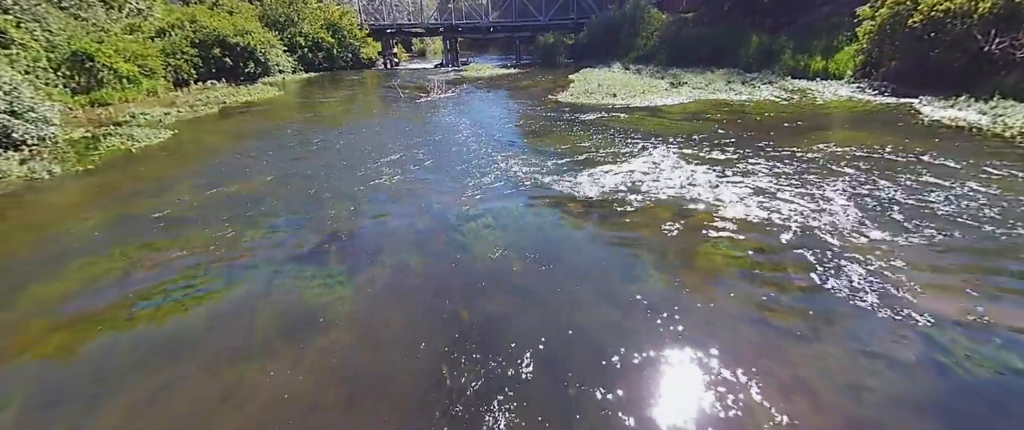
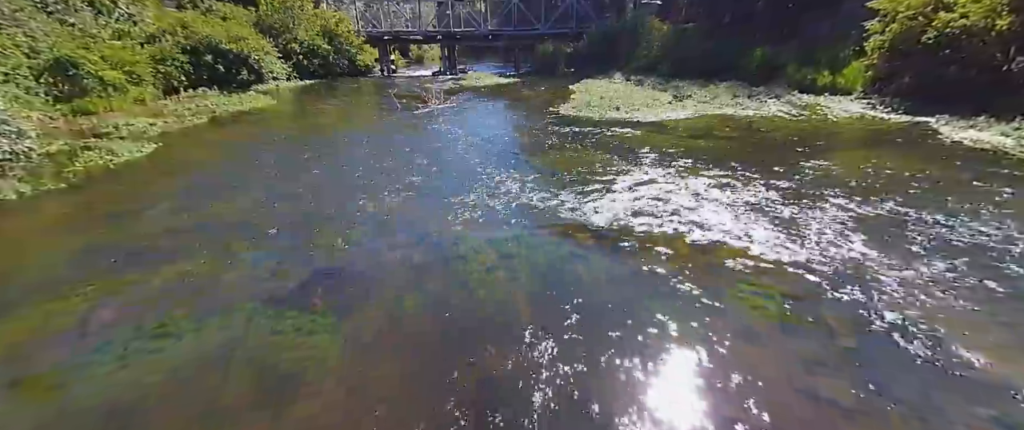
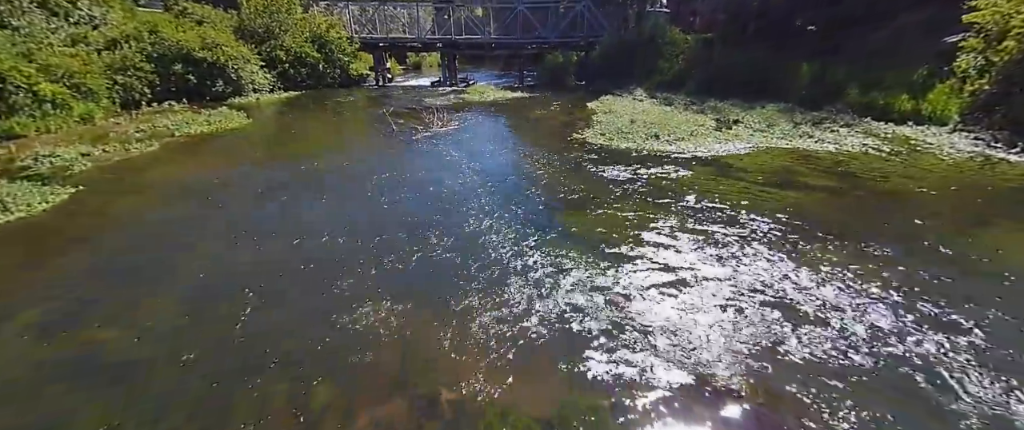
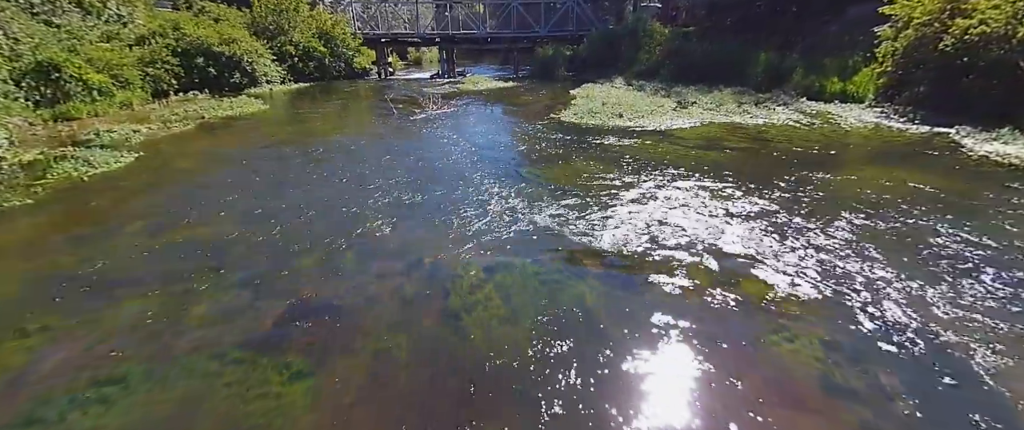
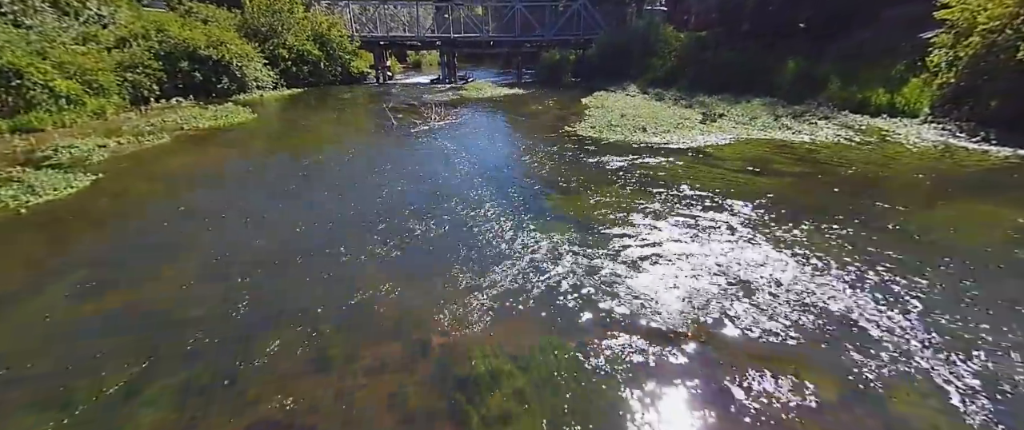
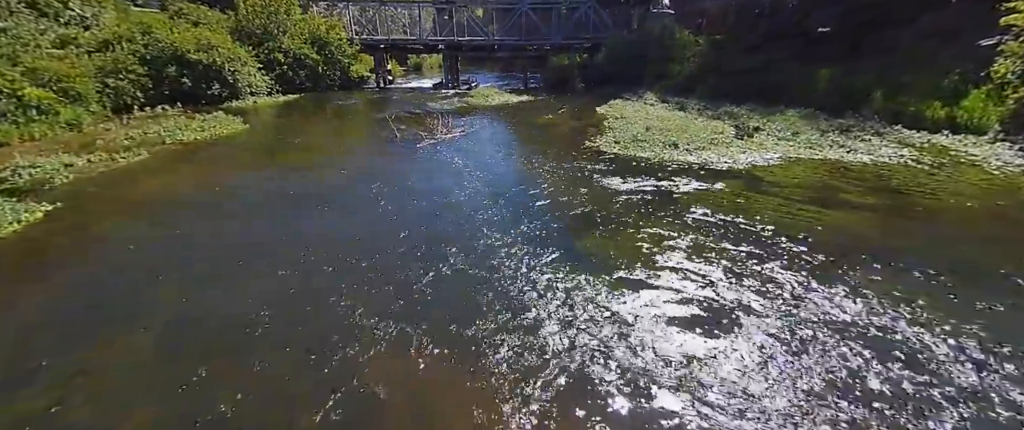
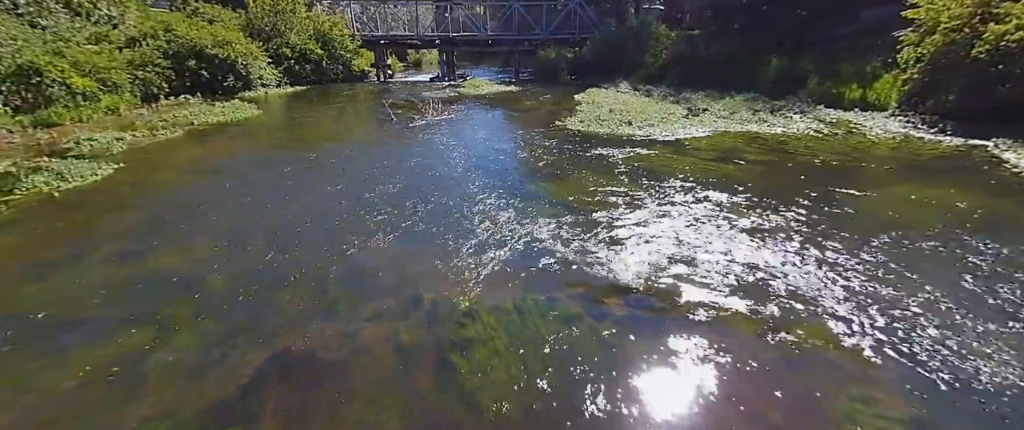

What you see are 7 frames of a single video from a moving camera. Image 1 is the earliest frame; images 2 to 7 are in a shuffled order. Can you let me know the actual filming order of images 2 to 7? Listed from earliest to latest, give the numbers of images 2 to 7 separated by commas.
2, 4, 7, 5, 3, 6
